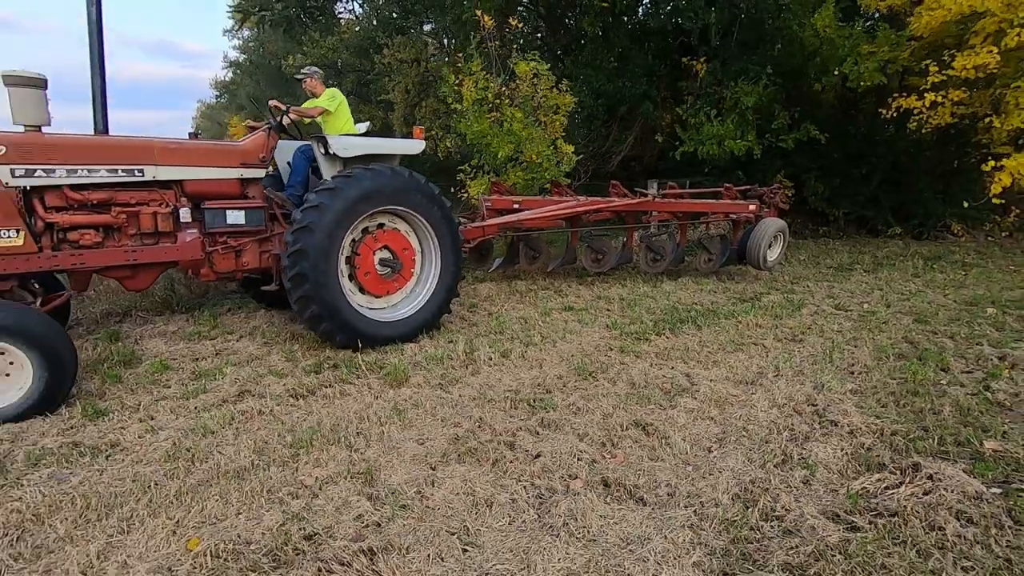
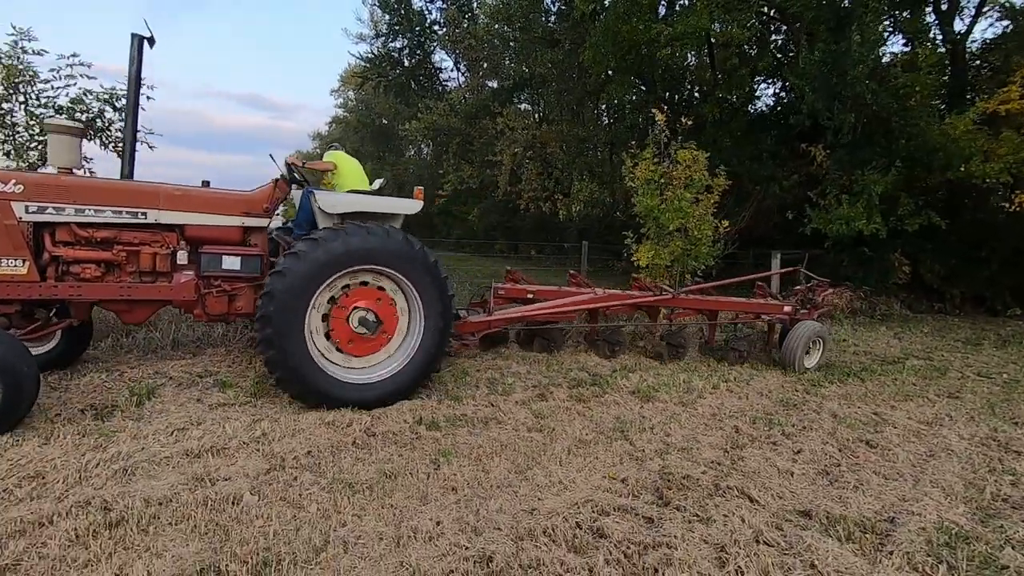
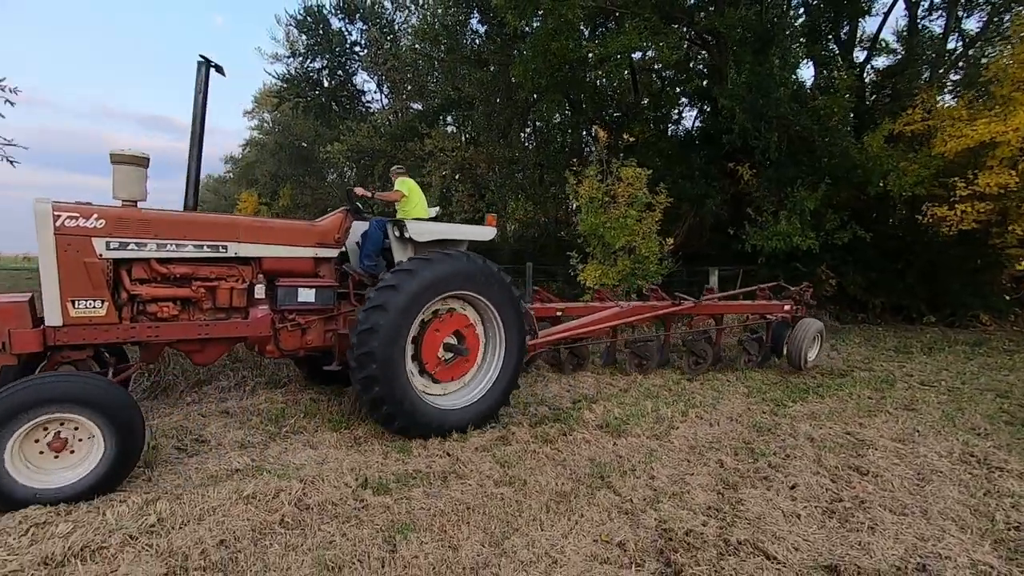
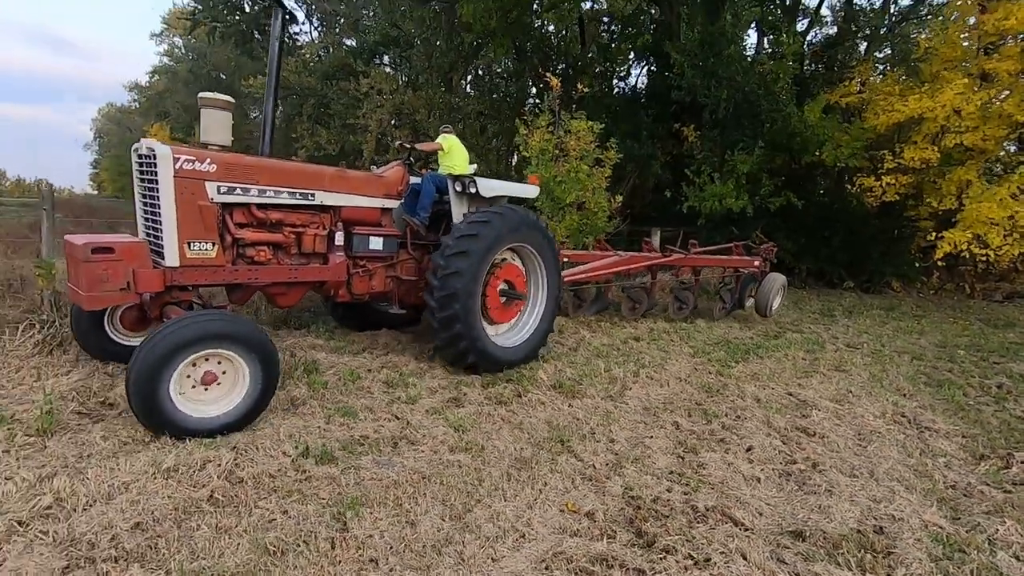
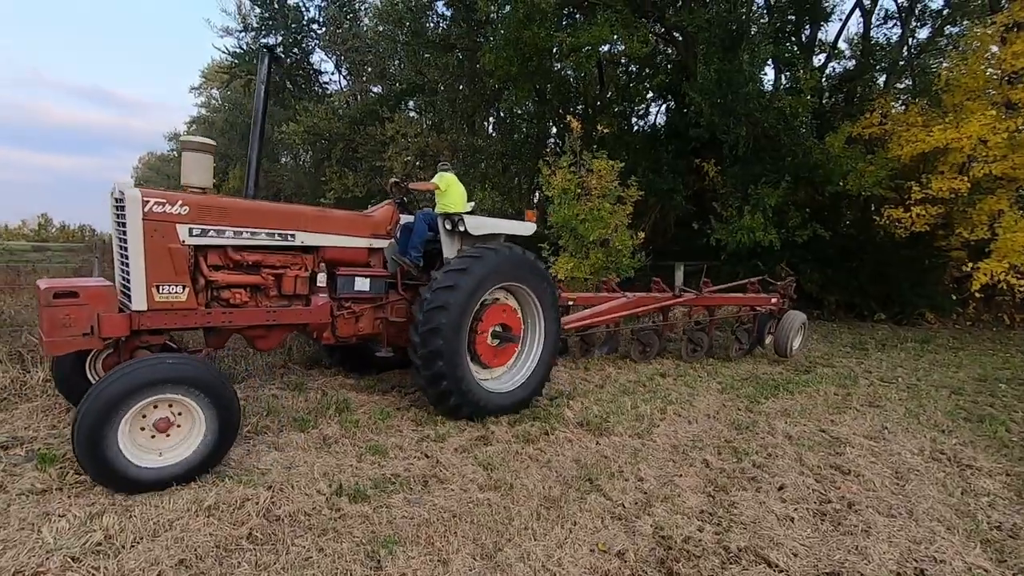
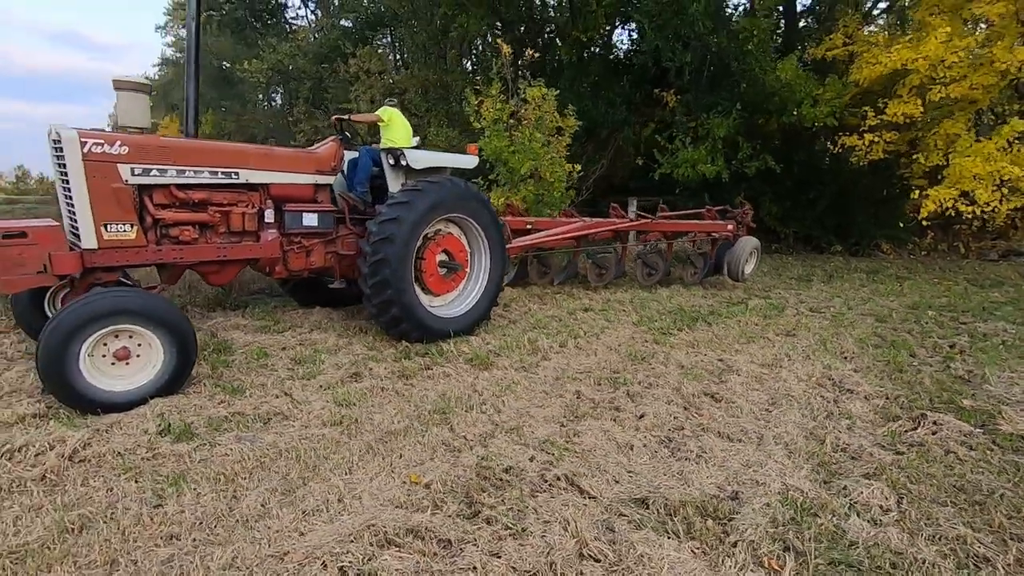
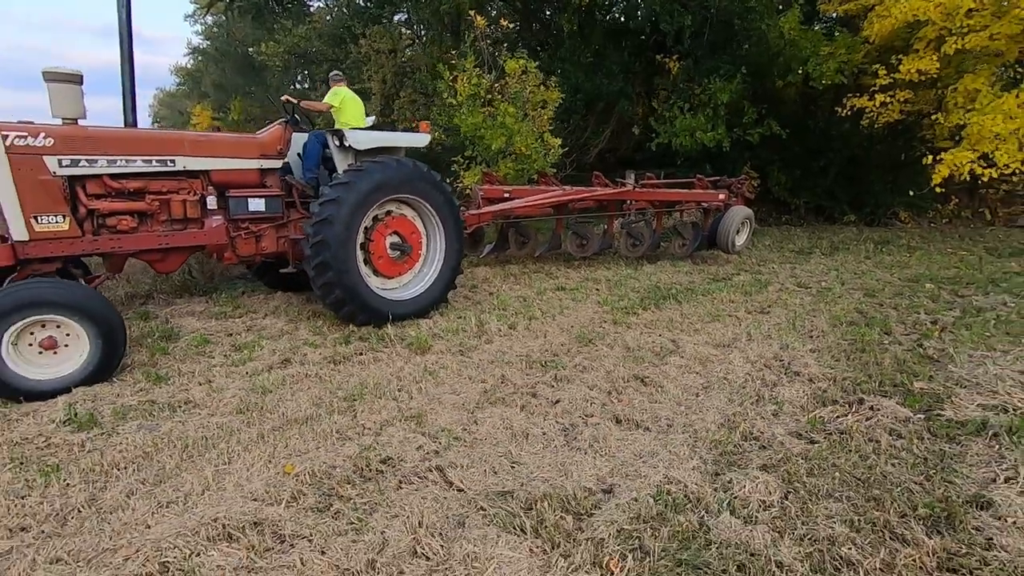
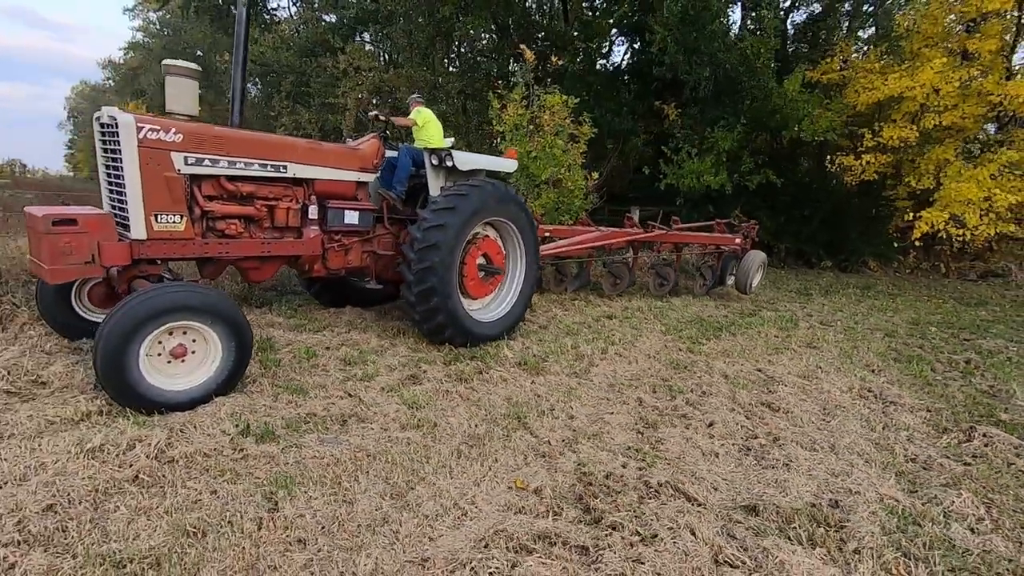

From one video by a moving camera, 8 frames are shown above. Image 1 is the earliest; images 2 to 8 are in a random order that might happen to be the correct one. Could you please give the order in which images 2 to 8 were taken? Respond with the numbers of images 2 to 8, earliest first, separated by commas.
7, 6, 8, 4, 5, 3, 2
